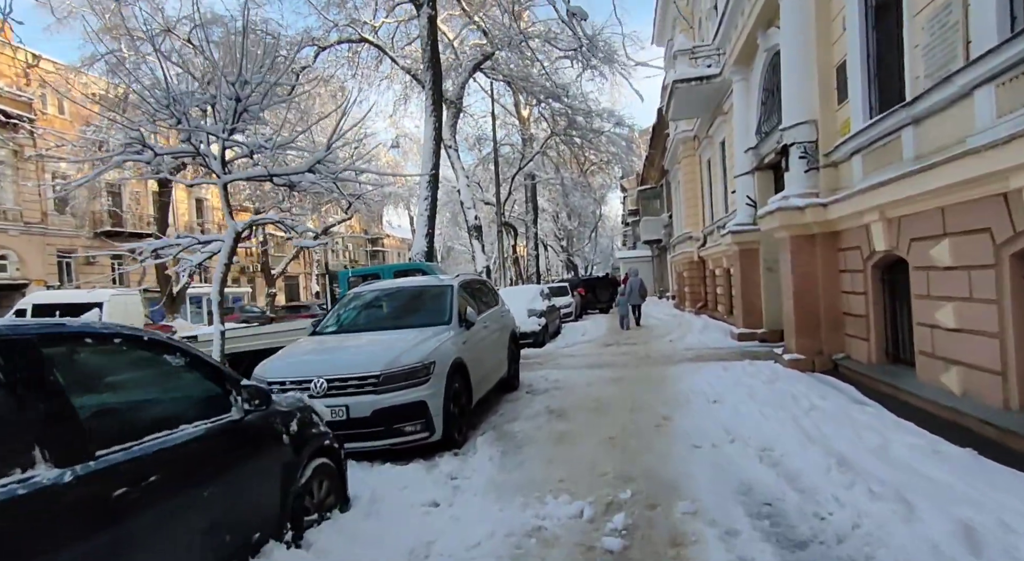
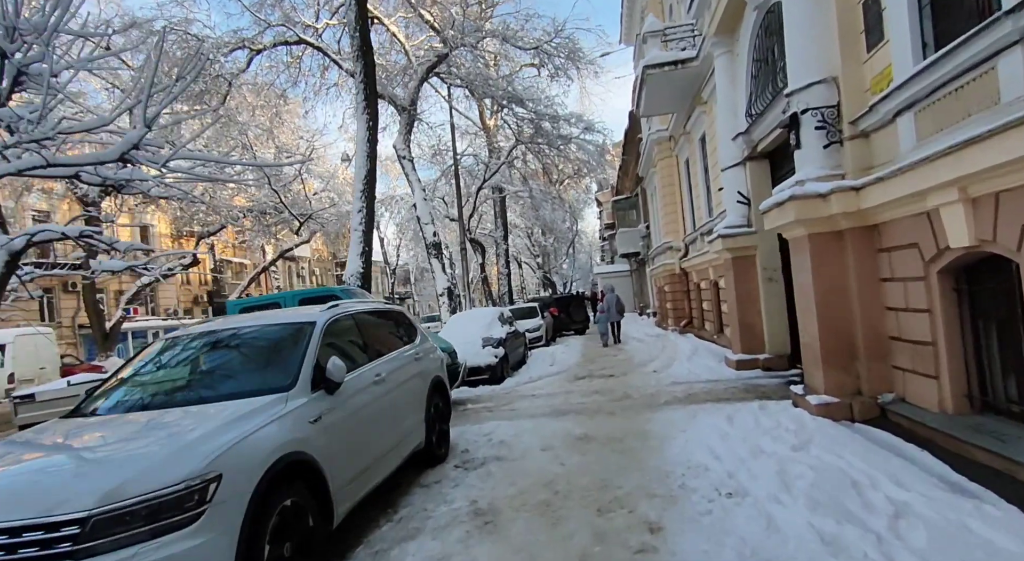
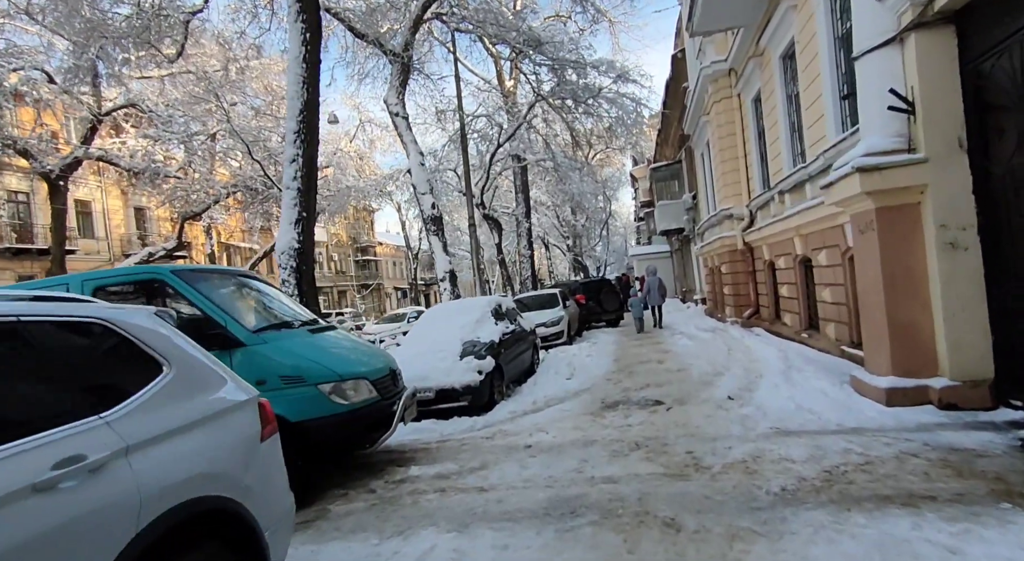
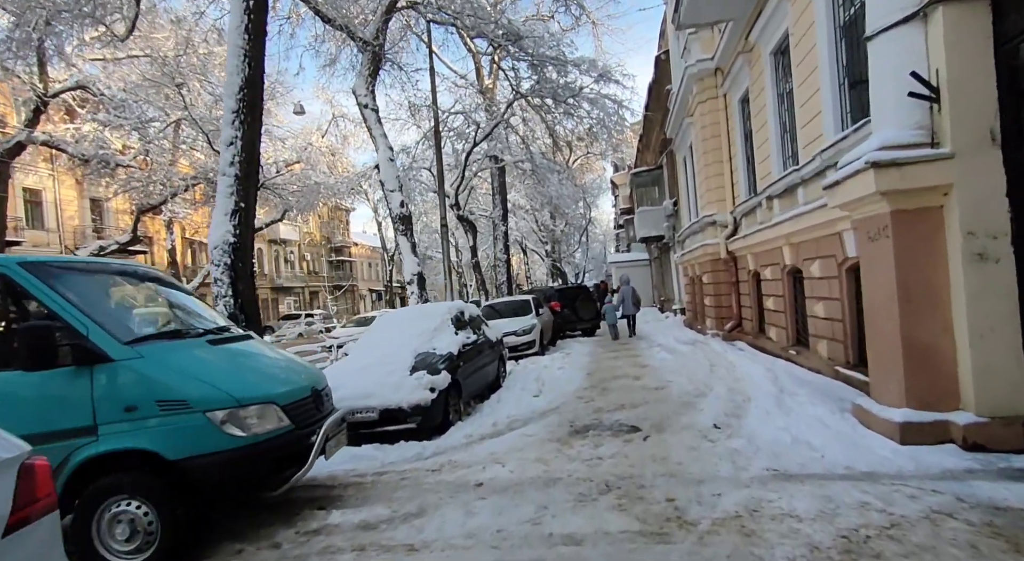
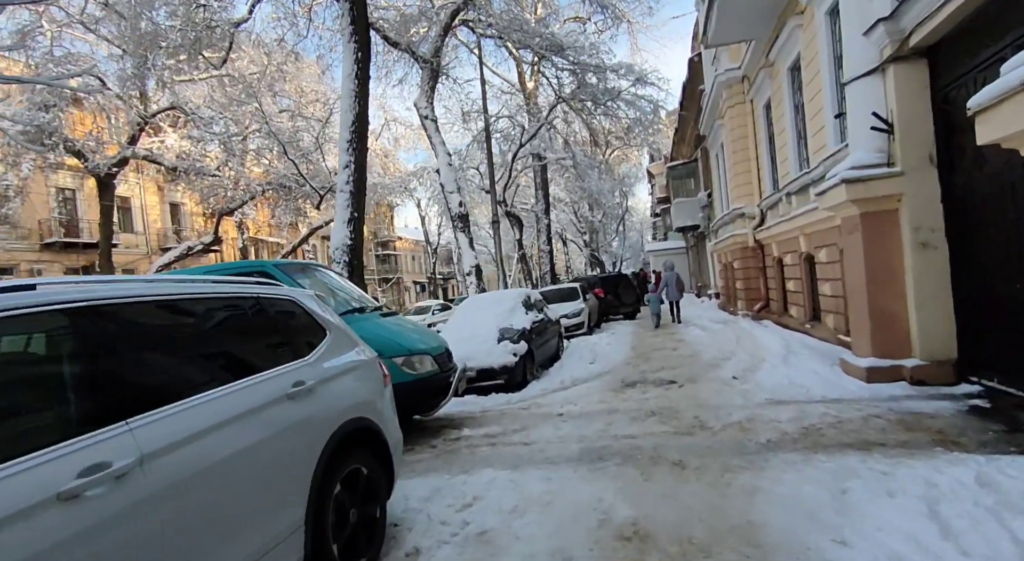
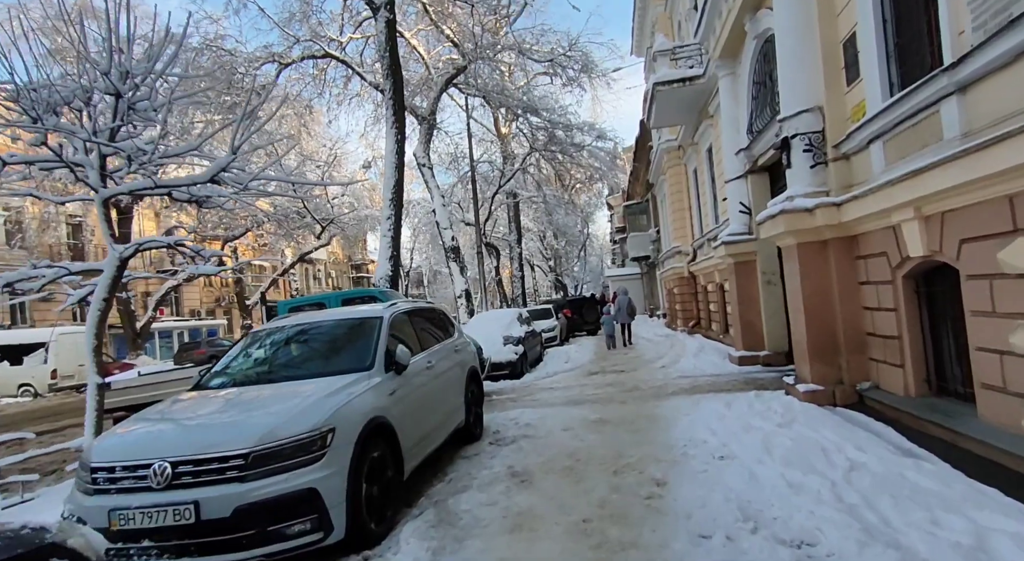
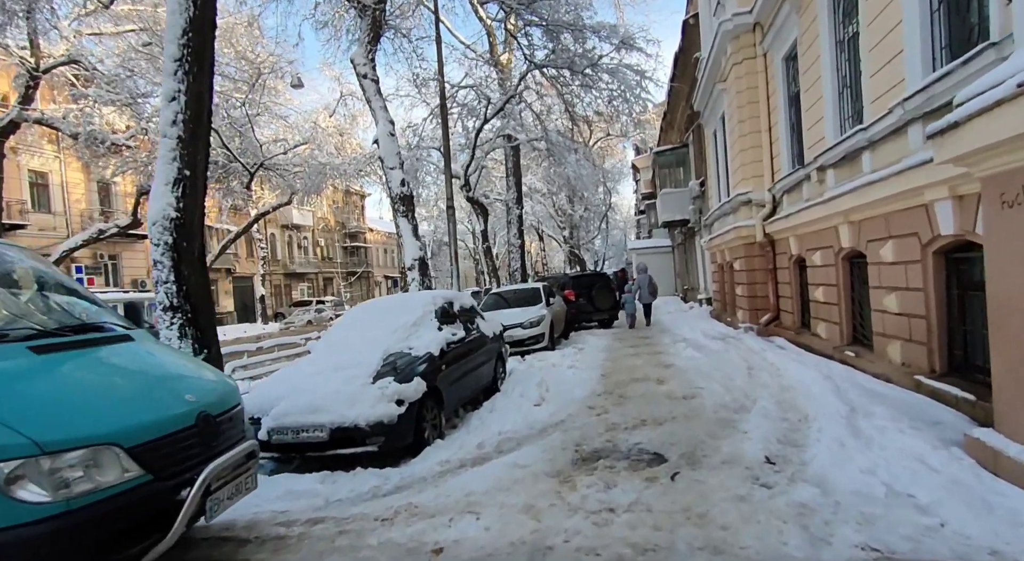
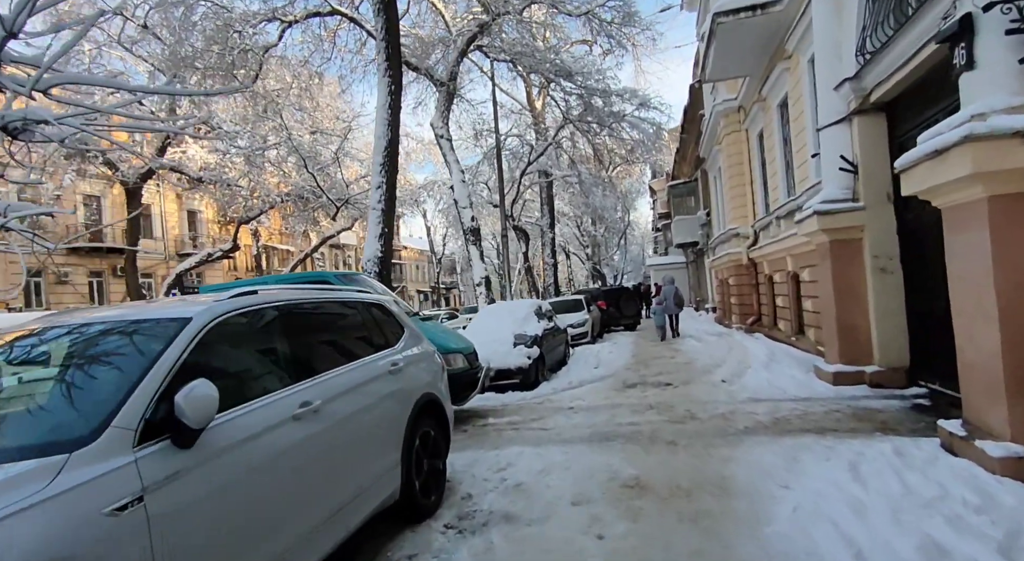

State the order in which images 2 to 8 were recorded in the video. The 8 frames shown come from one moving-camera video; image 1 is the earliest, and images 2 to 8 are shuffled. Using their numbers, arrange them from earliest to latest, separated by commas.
6, 2, 8, 5, 3, 4, 7
